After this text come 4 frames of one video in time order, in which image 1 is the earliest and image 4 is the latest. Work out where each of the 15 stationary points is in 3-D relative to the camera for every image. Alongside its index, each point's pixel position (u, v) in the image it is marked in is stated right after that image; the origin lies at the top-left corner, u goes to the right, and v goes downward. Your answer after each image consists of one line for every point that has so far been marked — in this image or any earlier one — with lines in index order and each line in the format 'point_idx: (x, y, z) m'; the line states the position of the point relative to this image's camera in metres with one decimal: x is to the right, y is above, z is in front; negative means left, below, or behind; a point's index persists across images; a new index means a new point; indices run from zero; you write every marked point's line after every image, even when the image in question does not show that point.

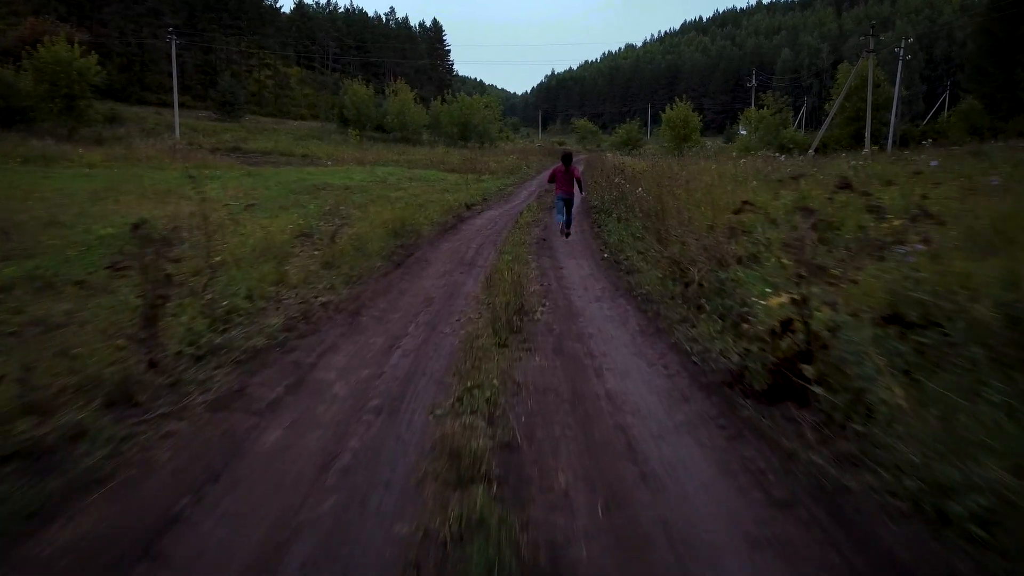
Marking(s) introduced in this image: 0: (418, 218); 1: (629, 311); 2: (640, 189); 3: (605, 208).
0: (-2.0, +1.4, +16.8) m
1: (+1.1, -0.2, +7.3) m
2: (+2.7, +2.1, +16.9) m
3: (+2.1, +1.8, +18.3) m
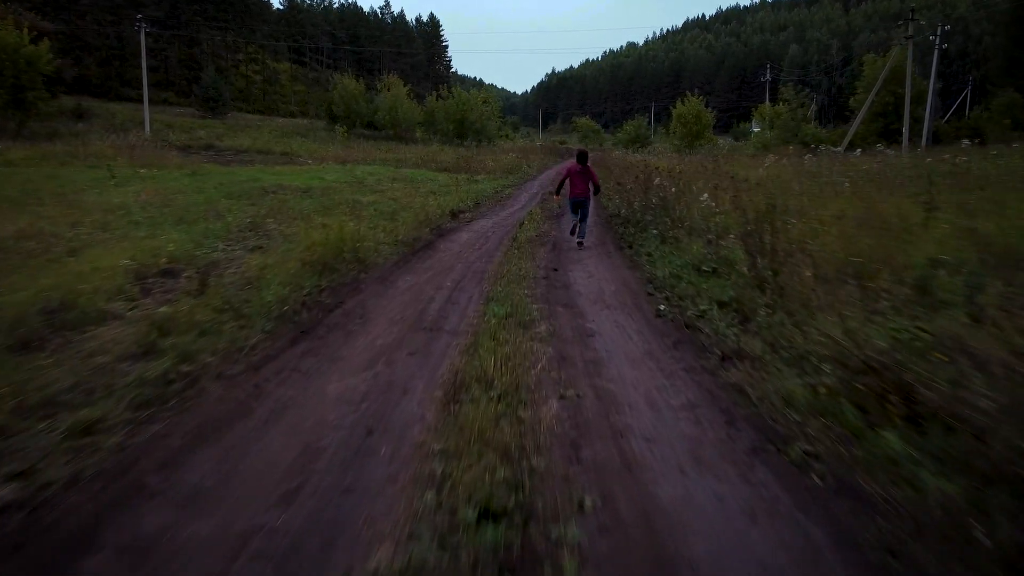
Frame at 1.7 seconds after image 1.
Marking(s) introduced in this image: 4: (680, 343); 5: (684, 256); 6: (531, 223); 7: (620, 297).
0: (-2.1, +0.8, +12.1) m
1: (+1.0, -0.9, +2.6) m
2: (+2.7, +1.4, +12.2) m
3: (+2.0, +1.1, +13.5) m
4: (+1.2, -0.4, +5.9) m
5: (+2.0, +0.4, +9.4) m
6: (+0.4, +1.3, +16.5) m
7: (+1.1, -0.1, +8.0) m
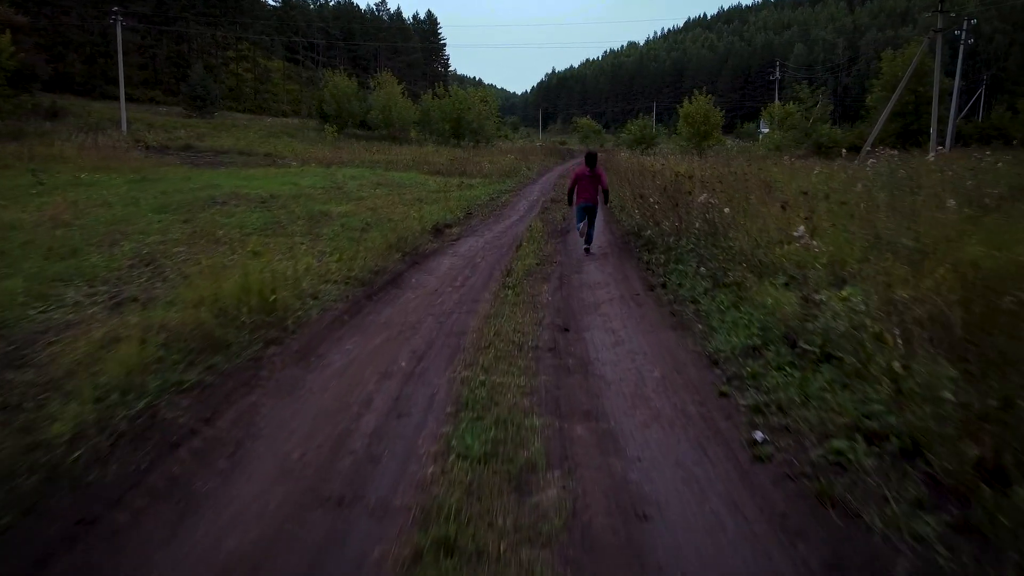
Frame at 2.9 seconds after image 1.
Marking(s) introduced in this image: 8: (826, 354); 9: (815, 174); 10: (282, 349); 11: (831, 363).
0: (-2.1, +0.2, +9.0) m
1: (+0.9, -1.4, -0.5) m
2: (+2.6, +0.8, +9.1) m
3: (+2.0, +0.5, +10.5) m
4: (+1.2, -1.0, +2.9) m
5: (+1.9, -0.2, +6.3) m
6: (+0.3, +0.8, +13.5) m
7: (+1.0, -0.7, +5.0) m
8: (+2.0, -0.4, +5.0) m
9: (+6.3, +2.4, +16.7) m
10: (-1.7, -0.4, +5.8) m
11: (+1.9, -0.5, +4.9) m
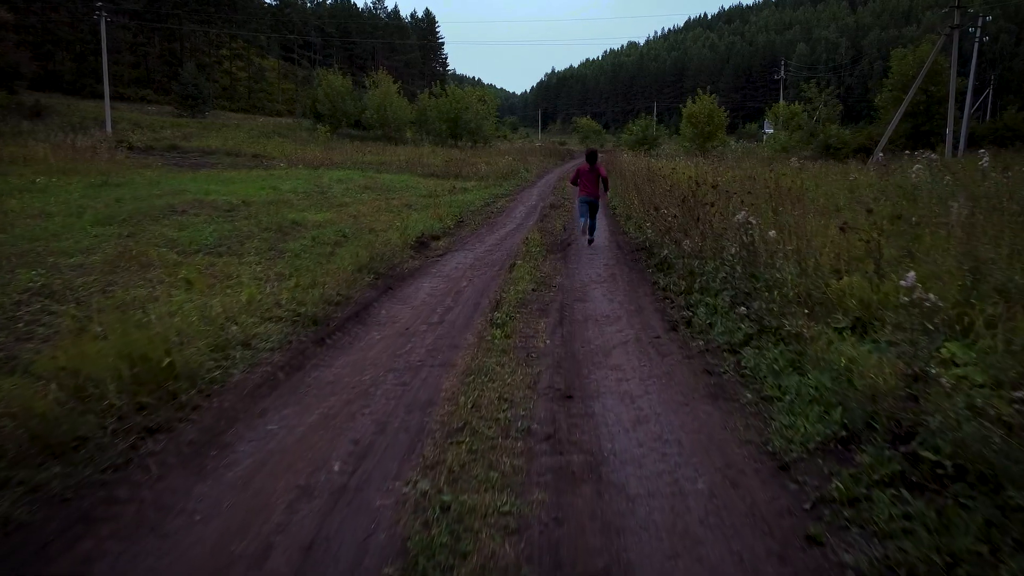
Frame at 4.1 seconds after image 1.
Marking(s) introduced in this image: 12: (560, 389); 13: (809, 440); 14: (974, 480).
0: (-2.2, -0.1, +7.3) m
1: (+0.8, -1.8, -2.2) m
2: (+2.5, +0.5, +7.4) m
3: (+1.9, +0.2, +8.8) m
4: (+1.1, -1.3, +1.2) m
5: (+1.8, -0.5, +4.6) m
6: (+0.2, +0.4, +11.8) m
7: (+0.9, -1.0, +3.3) m
8: (+1.9, -0.7, +3.3) m
9: (+6.2, +2.1, +15.0) m
10: (-1.8, -0.8, +4.1) m
11: (+1.8, -0.8, +3.2) m
12: (+0.3, -0.7, +5.4) m
13: (+1.5, -0.8, +4.1) m
14: (+1.9, -0.8, +3.3) m
